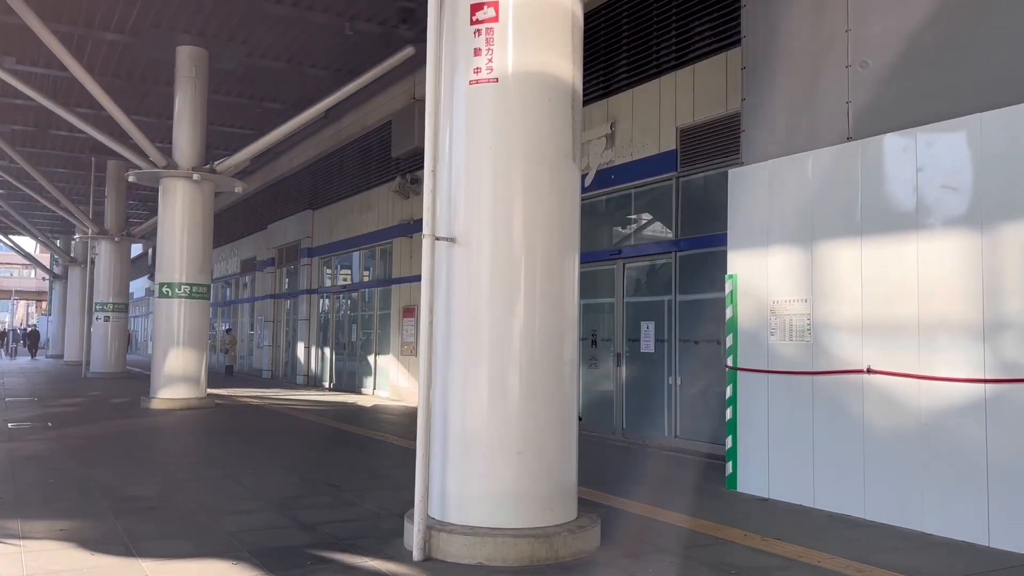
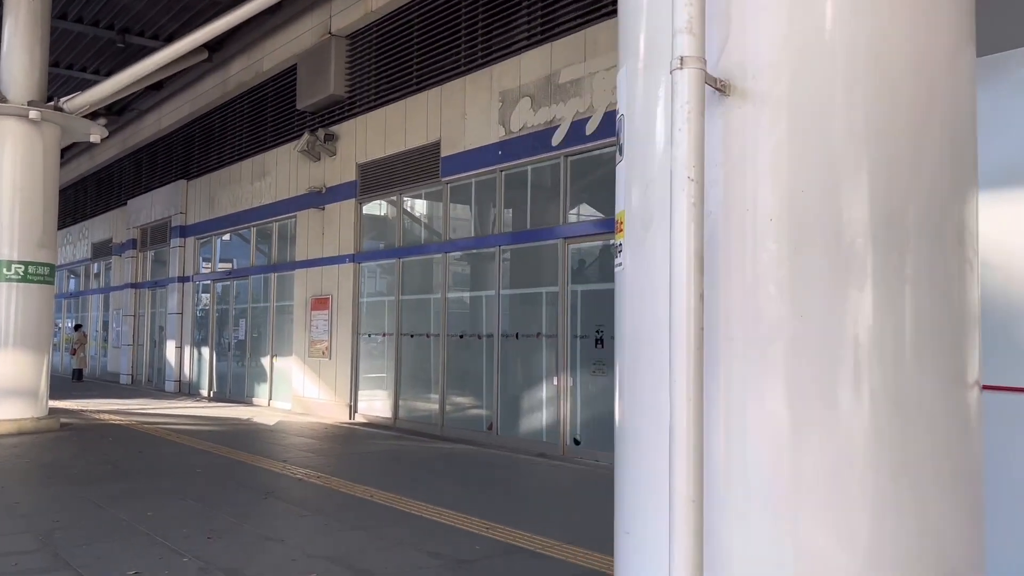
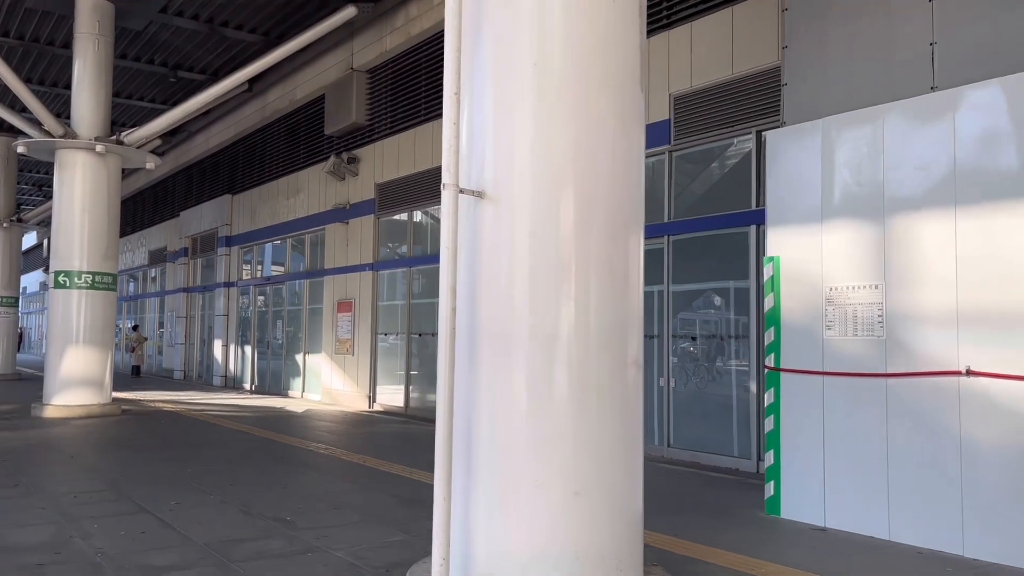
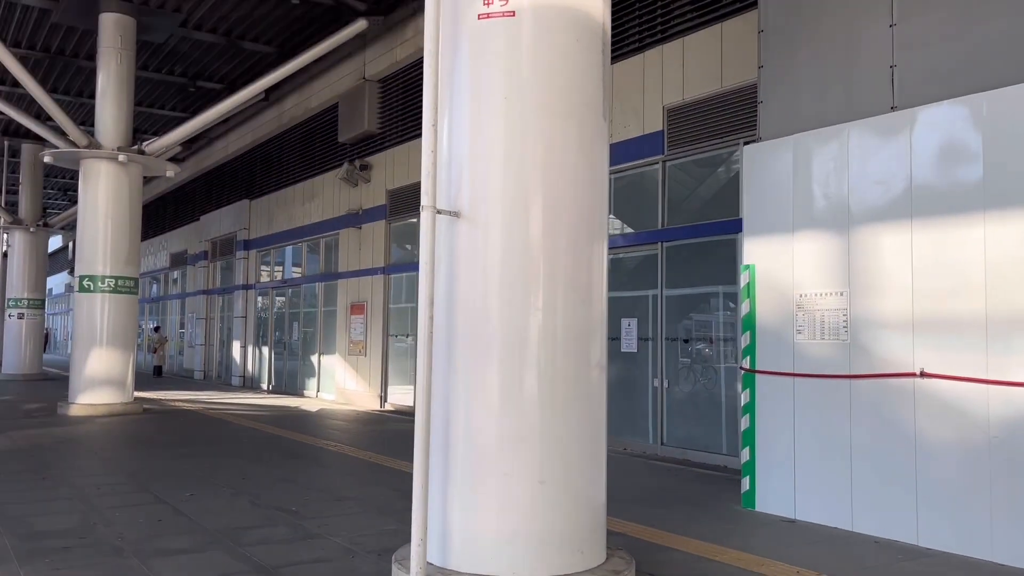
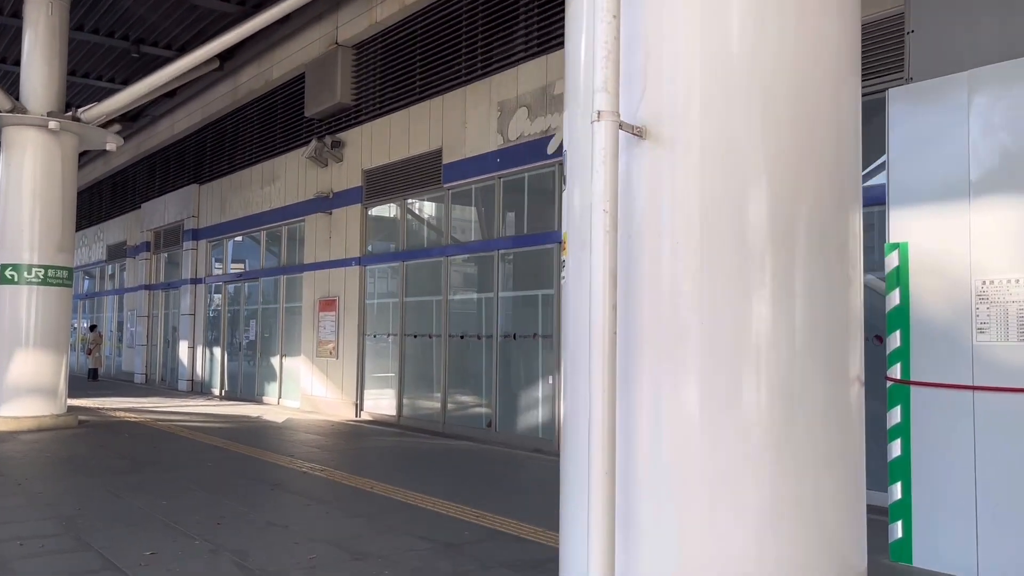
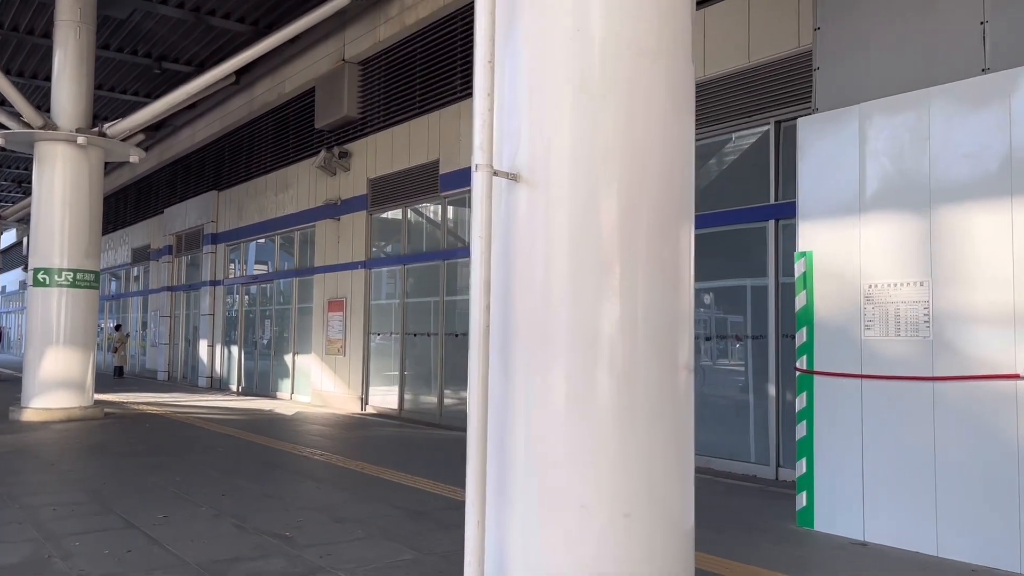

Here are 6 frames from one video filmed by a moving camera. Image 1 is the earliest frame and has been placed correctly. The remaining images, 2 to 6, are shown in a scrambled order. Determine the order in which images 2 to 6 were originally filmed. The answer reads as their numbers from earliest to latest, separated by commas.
4, 3, 6, 5, 2
